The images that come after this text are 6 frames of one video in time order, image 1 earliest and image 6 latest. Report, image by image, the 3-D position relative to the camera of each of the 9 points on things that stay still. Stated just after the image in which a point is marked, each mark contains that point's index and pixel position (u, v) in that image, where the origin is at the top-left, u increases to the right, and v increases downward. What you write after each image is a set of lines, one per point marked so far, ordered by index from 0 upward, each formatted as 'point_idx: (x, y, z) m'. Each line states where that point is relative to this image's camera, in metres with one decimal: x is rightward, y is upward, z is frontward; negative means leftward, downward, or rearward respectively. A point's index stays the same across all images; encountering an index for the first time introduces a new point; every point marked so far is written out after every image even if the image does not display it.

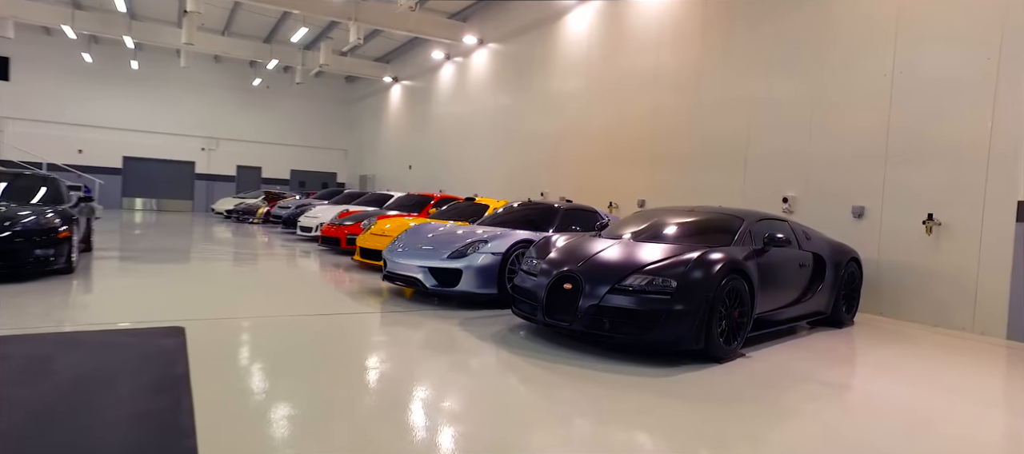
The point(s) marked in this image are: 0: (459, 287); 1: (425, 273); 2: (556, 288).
0: (-0.4, -0.5, +4.8) m
1: (-0.7, -0.4, +4.9) m
2: (+0.3, -0.4, +3.7) m
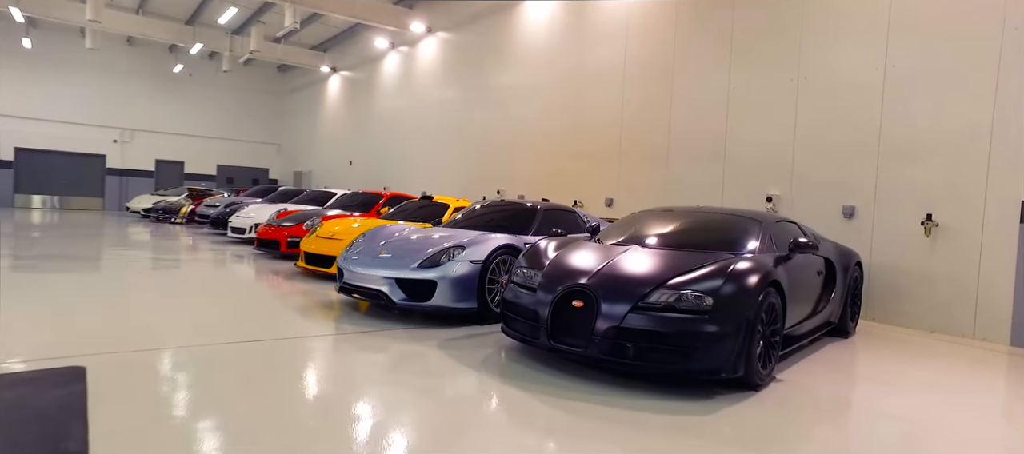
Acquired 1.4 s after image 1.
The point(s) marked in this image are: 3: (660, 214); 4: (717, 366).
0: (-0.5, -0.5, +4.1) m
1: (-0.9, -0.4, +4.1) m
2: (+0.3, -0.4, +3.1) m
3: (+1.1, +0.1, +4.5) m
4: (+1.0, -0.7, +2.8) m
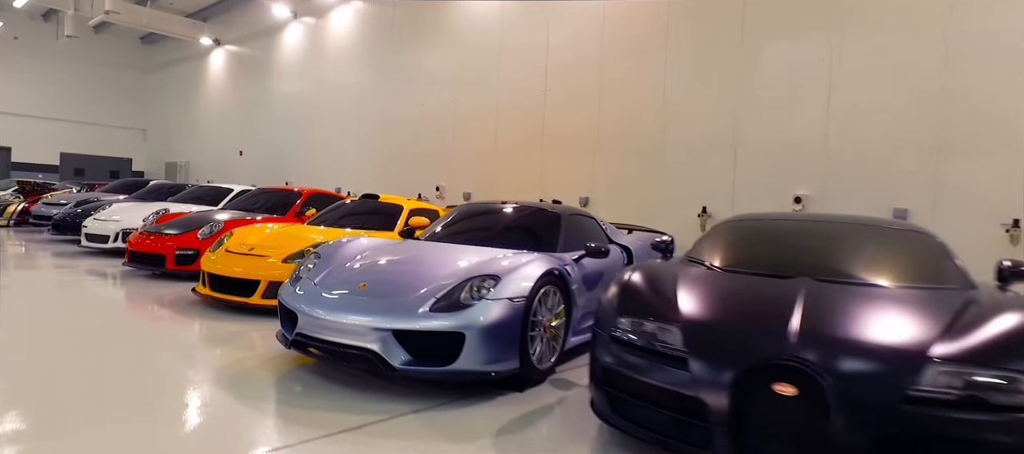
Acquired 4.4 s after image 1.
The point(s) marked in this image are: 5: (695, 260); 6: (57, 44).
0: (-0.2, -0.6, +2.6) m
1: (-0.6, -0.5, +2.6) m
2: (+0.7, -0.5, +1.8) m
3: (+1.3, 0.0, +3.4) m
4: (+1.5, -0.8, +1.7) m
5: (+1.1, -0.2, +3.0) m
6: (-12.0, +4.8, +15.5) m
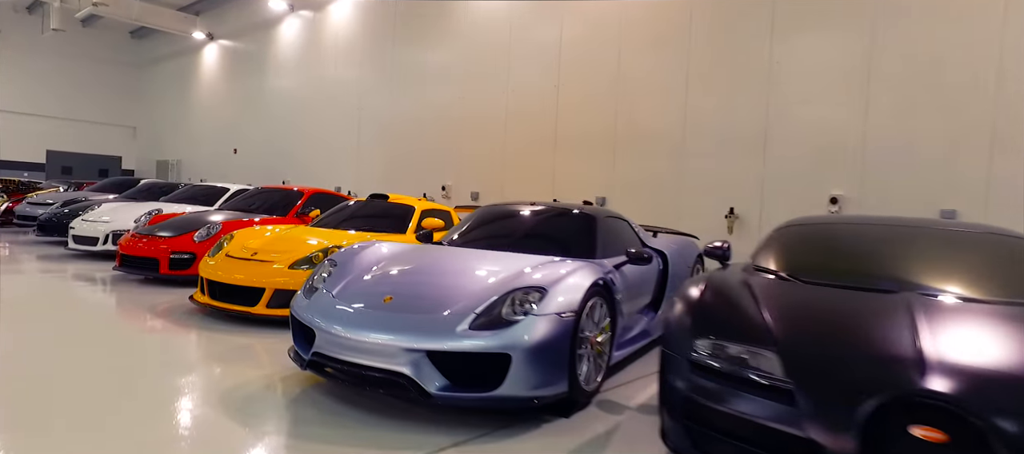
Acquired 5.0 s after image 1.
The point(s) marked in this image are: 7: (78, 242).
0: (0.0, -0.6, +2.3) m
1: (-0.4, -0.5, +2.3) m
2: (+1.0, -0.5, +1.5) m
3: (+1.5, 0.0, +3.0) m
4: (+1.7, -0.8, +1.4) m
5: (+1.3, -0.2, +2.7) m
6: (-12.0, +4.8, +15.0) m
7: (-4.8, -0.2, +6.5) m
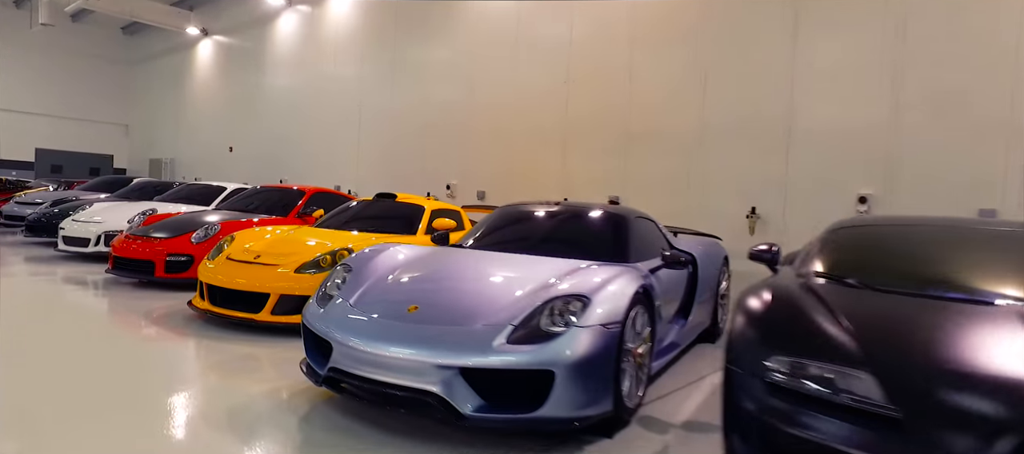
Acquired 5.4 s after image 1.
0: (+0.1, -0.6, +2.1) m
1: (-0.2, -0.5, +2.0) m
2: (+1.1, -0.5, +1.3) m
3: (+1.6, 0.0, +2.8) m
4: (+1.9, -0.8, +1.1) m
5: (+1.4, -0.2, +2.5) m
6: (-11.9, +4.8, +14.6) m
7: (-4.7, -0.2, +6.2) m
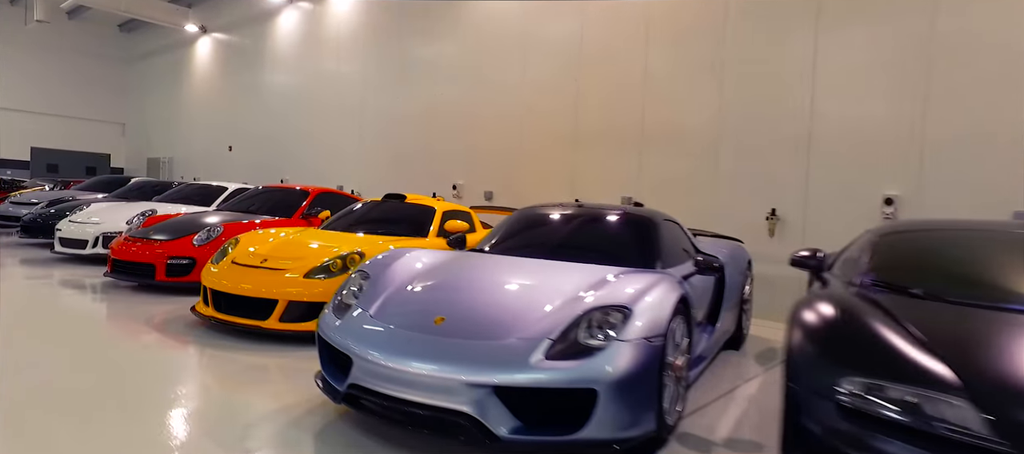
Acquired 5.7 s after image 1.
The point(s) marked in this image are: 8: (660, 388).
0: (+0.2, -0.7, +1.9) m
1: (-0.1, -0.6, +1.9) m
2: (+1.2, -0.6, +1.1) m
3: (+1.7, -0.1, +2.7) m
4: (+2.0, -0.8, +1.0) m
5: (+1.6, -0.2, +2.3) m
6: (-11.9, +4.8, +14.4) m
7: (-4.6, -0.2, +6.0) m
8: (+0.5, -0.6, +2.1) m
